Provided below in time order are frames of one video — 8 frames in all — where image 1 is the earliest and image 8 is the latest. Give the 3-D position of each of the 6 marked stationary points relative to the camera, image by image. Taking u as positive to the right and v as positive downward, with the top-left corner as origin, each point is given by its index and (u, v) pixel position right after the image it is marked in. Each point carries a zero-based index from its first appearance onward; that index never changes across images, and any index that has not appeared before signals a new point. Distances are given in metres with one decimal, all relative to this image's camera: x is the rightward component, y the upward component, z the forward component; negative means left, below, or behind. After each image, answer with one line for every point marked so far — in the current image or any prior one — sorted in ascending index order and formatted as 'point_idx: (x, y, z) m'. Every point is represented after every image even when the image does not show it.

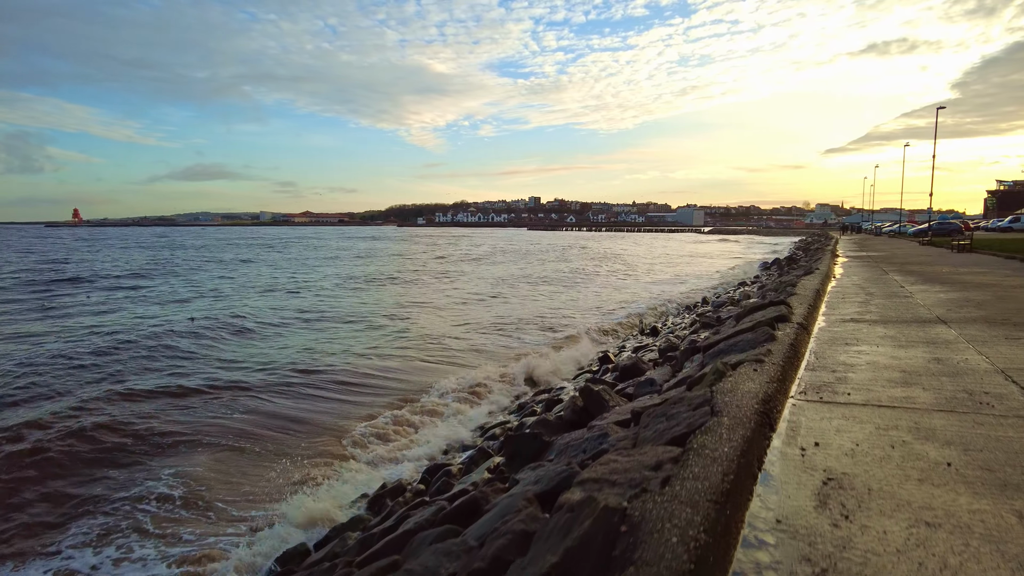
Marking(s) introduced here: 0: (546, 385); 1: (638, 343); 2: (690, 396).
0: (+0.5, -1.2, +8.3) m
1: (+2.0, -0.9, +10.0) m
2: (+0.8, -0.5, +2.8) m
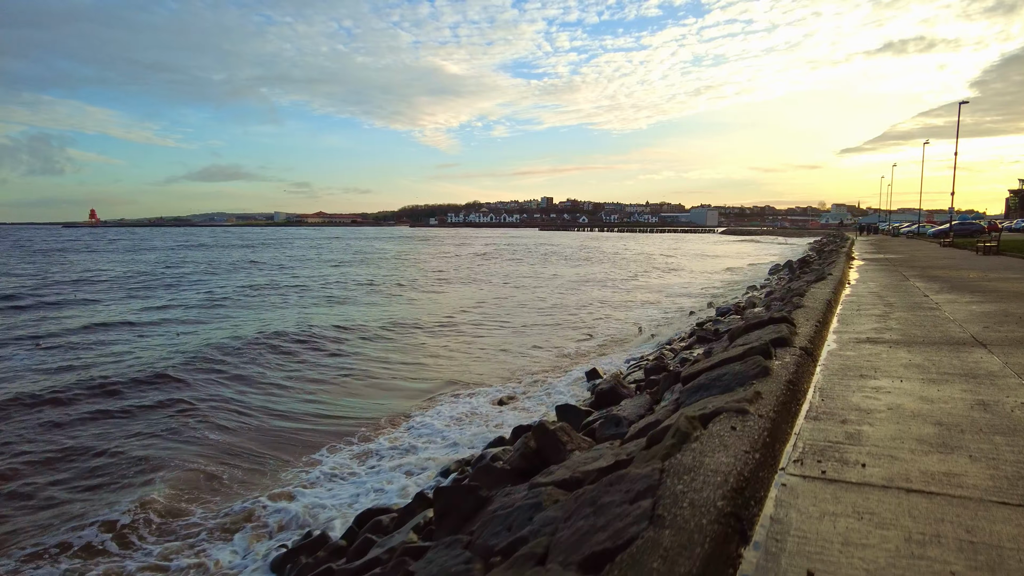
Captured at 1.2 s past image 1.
0: (+0.2, -1.3, +7.5) m
1: (+1.7, -0.9, +9.1) m
2: (+0.4, -0.6, +2.0) m
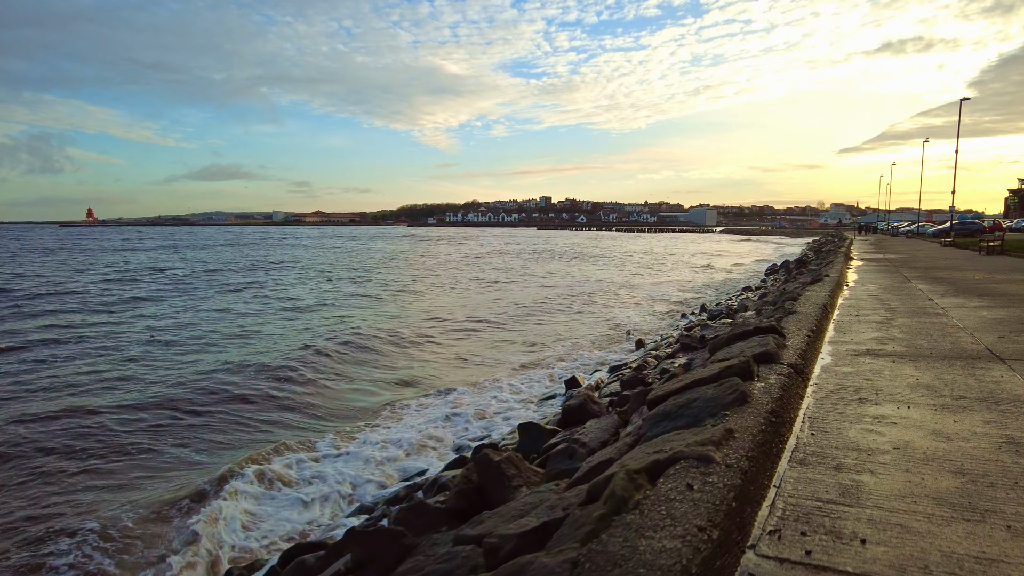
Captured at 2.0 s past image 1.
0: (-0.1, -1.3, +6.9) m
1: (+1.4, -1.0, +8.5) m
2: (+0.1, -0.6, +1.4) m
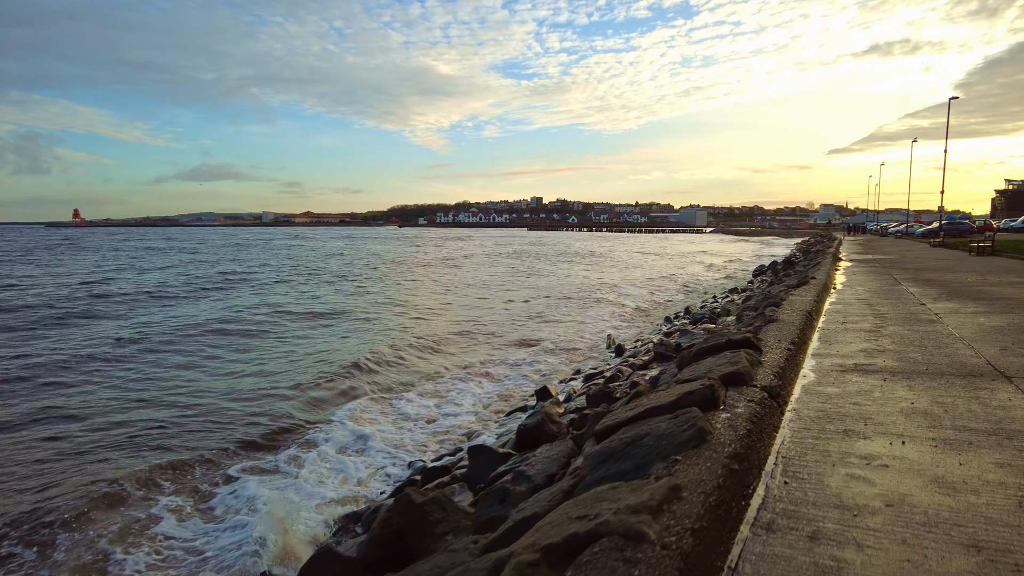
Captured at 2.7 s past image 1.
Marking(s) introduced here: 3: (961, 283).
0: (-0.4, -1.4, +6.4) m
1: (+1.0, -1.0, +8.1) m
2: (-0.2, -0.6, +1.0) m
3: (+5.4, +0.1, +7.8) m
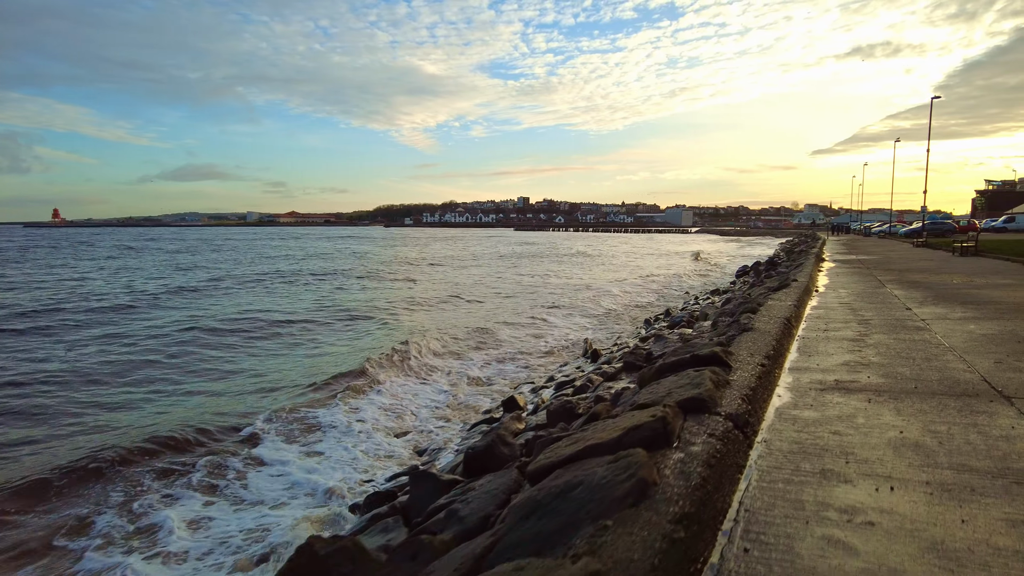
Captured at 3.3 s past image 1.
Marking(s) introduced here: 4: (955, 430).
0: (-0.8, -1.4, +6.0) m
1: (+0.6, -1.1, +7.7) m
2: (-0.5, -0.7, +0.5) m
3: (+5.0, 0.0, +7.5) m
4: (+1.6, -0.5, +2.3) m
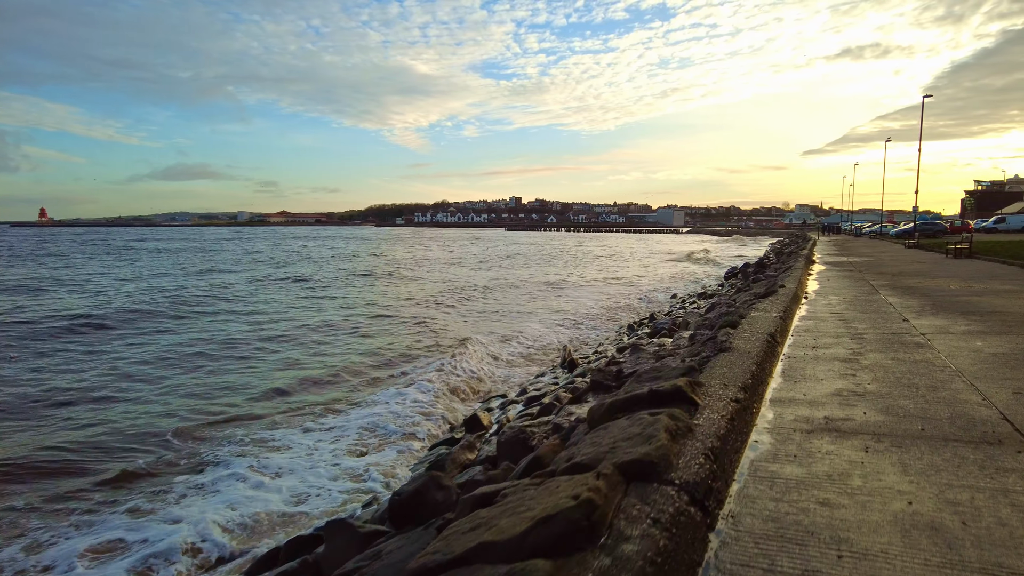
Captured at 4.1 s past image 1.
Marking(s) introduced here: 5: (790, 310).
0: (-1.1, -1.5, +5.4) m
1: (+0.3, -1.1, +7.1) m
2: (-0.7, -0.7, 0.0) m
3: (+4.6, 0.0, +6.9) m
4: (+1.3, -0.6, +1.8) m
5: (+2.4, -0.2, +5.6) m
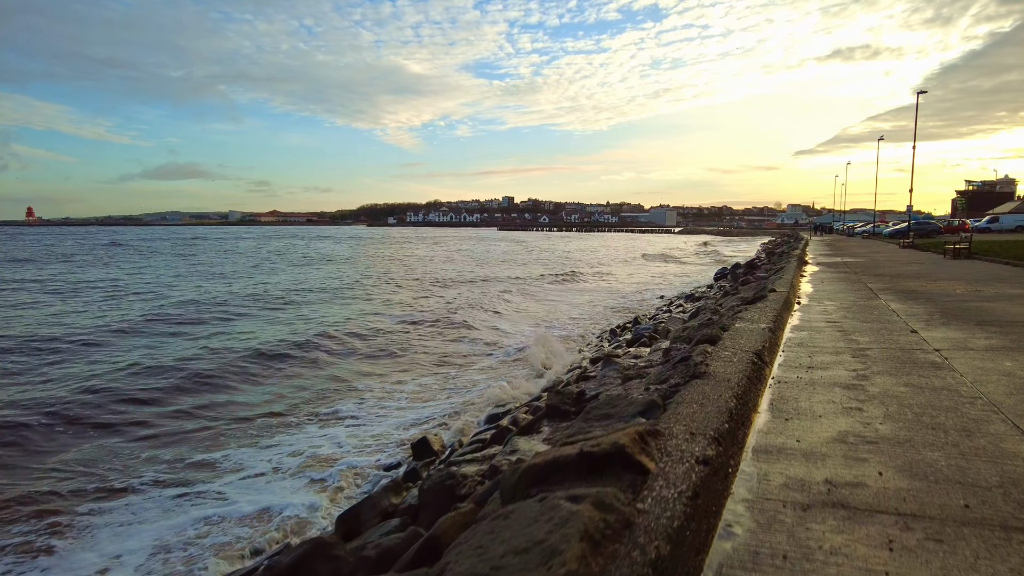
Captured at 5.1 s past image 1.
0: (-1.5, -1.5, +4.7) m
1: (-0.1, -1.2, +6.4) m
2: (-1.0, -0.8, -0.8) m
3: (+4.2, -0.1, +6.3) m
4: (+1.0, -0.6, +1.1) m
5: (+2.0, -0.2, +4.8) m
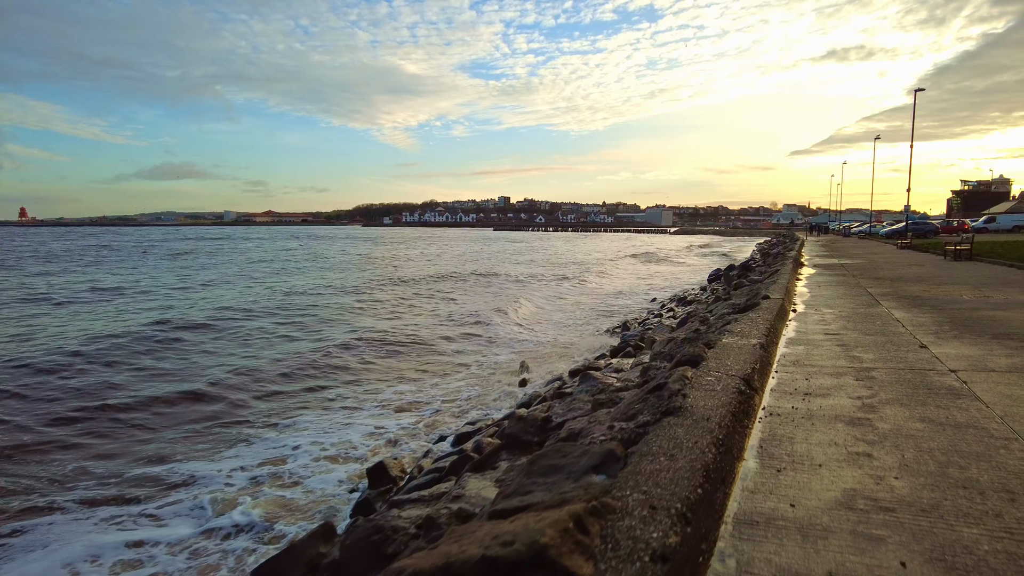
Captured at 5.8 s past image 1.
0: (-1.8, -1.6, +4.2) m
1: (-0.4, -1.2, +5.8) m
2: (-1.3, -0.9, -1.3) m
3: (+4.0, -0.2, +5.8) m
4: (+0.7, -0.7, +0.6) m
5: (+1.7, -0.3, +4.3) m
